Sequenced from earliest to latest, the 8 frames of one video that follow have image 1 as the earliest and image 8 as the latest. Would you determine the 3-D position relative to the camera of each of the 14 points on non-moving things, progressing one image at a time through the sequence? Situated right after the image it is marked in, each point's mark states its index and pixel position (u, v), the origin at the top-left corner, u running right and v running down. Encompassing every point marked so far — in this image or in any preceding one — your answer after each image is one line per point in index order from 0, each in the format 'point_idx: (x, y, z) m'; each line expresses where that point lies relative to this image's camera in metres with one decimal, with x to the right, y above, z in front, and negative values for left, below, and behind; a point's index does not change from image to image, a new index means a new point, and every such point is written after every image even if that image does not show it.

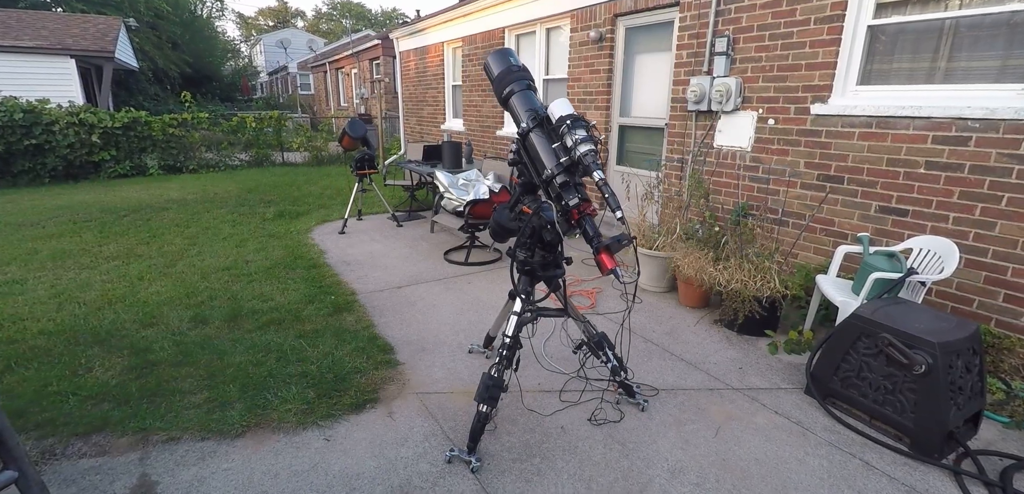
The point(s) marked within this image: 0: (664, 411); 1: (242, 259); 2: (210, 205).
0: (+0.7, -0.7, +2.4) m
1: (-2.2, -0.1, +4.7) m
2: (-3.7, +0.5, +6.9) m
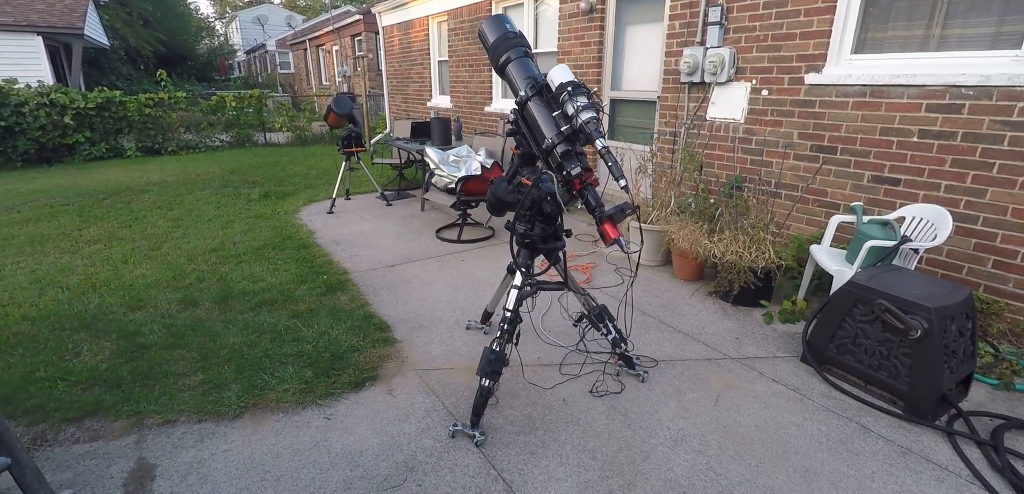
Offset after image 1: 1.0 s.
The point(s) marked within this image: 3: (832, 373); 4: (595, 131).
0: (+0.7, -0.6, +2.4) m
1: (-2.3, +0.1, +4.6) m
2: (-3.9, +0.7, +6.7) m
3: (+1.4, -0.6, +2.5) m
4: (+0.3, +0.4, +1.8) m
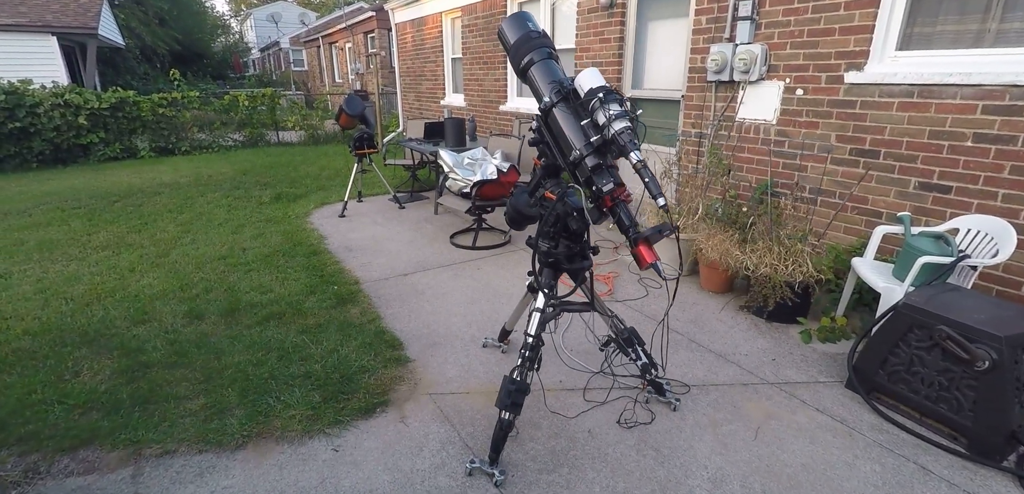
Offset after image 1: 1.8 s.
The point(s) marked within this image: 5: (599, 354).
0: (+0.8, -0.7, +2.3) m
1: (-2.2, 0.0, +4.4) m
2: (-3.7, +0.7, +6.7) m
3: (+1.5, -0.6, +2.3) m
4: (+0.4, +0.3, +1.7) m
5: (+0.4, -0.5, +2.6) m
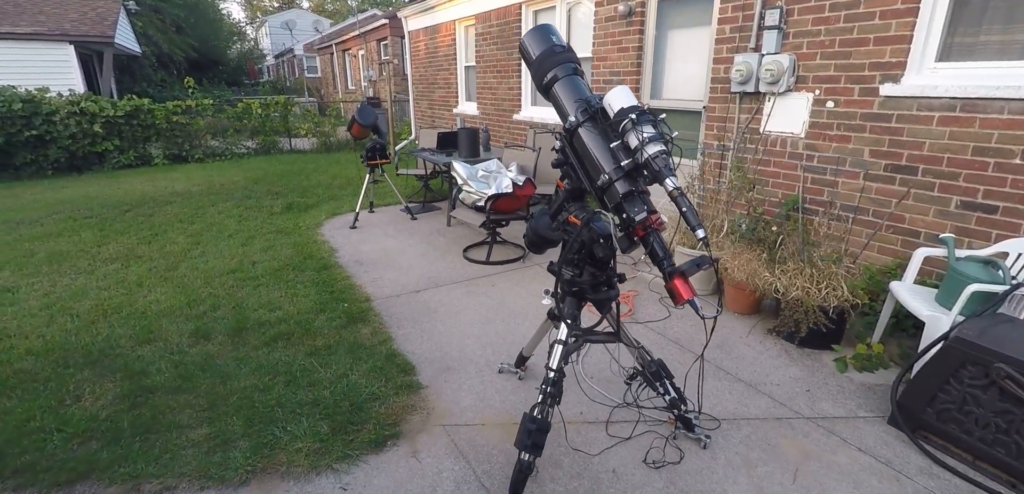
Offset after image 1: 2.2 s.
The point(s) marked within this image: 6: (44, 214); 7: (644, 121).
0: (+0.8, -0.8, +2.1) m
1: (-2.1, -0.1, +4.4) m
2: (-3.5, +0.6, +6.6) m
3: (+1.6, -0.7, +2.1) m
4: (+0.4, +0.2, +1.5) m
5: (+0.5, -0.6, +2.5) m
6: (-5.0, +0.4, +6.0) m
7: (+0.4, +0.3, +1.6) m
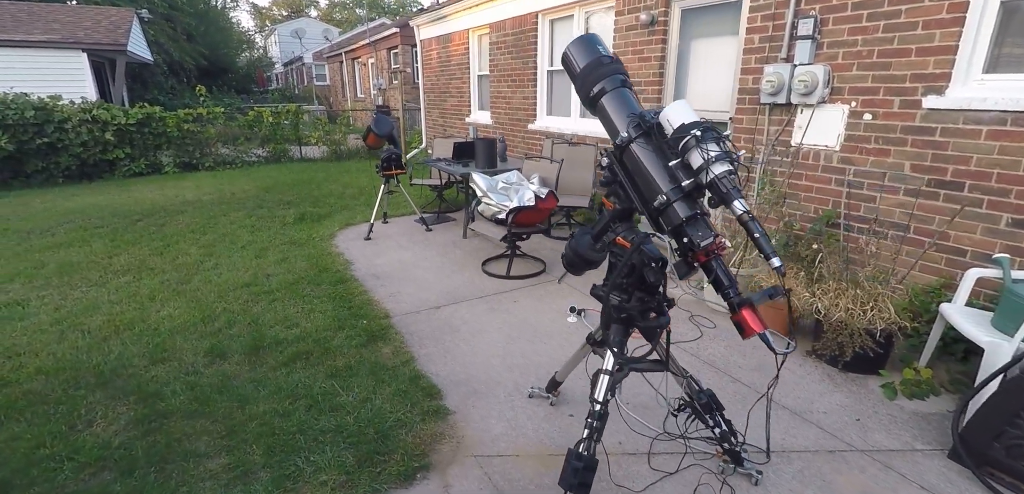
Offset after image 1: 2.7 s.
0: (+1.0, -0.8, +2.0) m
1: (-1.9, -0.2, +4.3) m
2: (-3.3, +0.5, +6.5) m
3: (+1.7, -0.8, +2.0) m
4: (+0.6, +0.1, +1.4) m
5: (+0.6, -0.7, +2.4) m
6: (-4.8, +0.3, +5.9) m
7: (+0.5, +0.3, +1.4) m
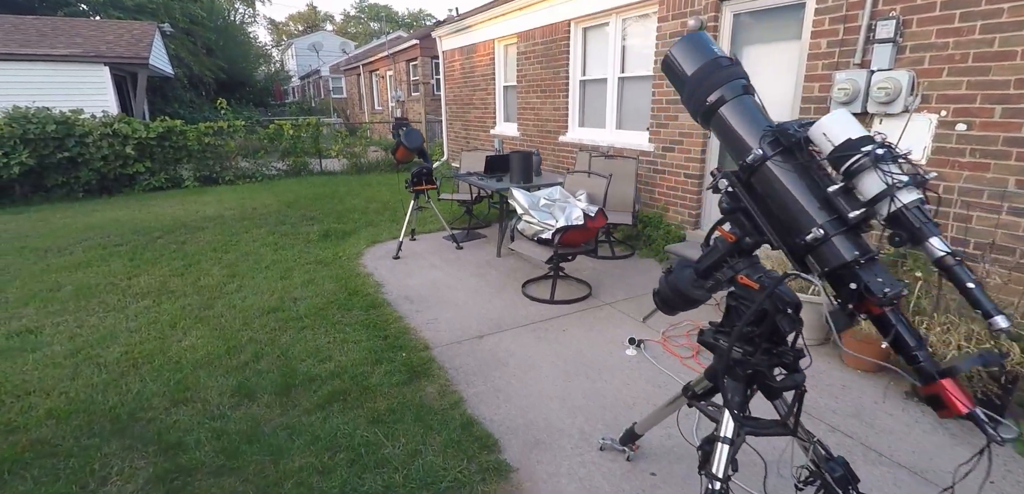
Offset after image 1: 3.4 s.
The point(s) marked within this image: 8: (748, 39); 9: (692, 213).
0: (+1.2, -1.0, +1.6) m
1: (-1.6, -0.4, +4.0) m
2: (-3.0, +0.3, +6.3) m
3: (+2.0, -0.9, +1.6) m
4: (+0.8, 0.0, +1.1) m
5: (+0.9, -0.8, +2.0) m
6: (-4.5, +0.1, +5.7) m
7: (+0.7, +0.2, +1.1) m
8: (+1.9, +1.6, +4.4) m
9: (+1.6, +0.3, +5.1) m
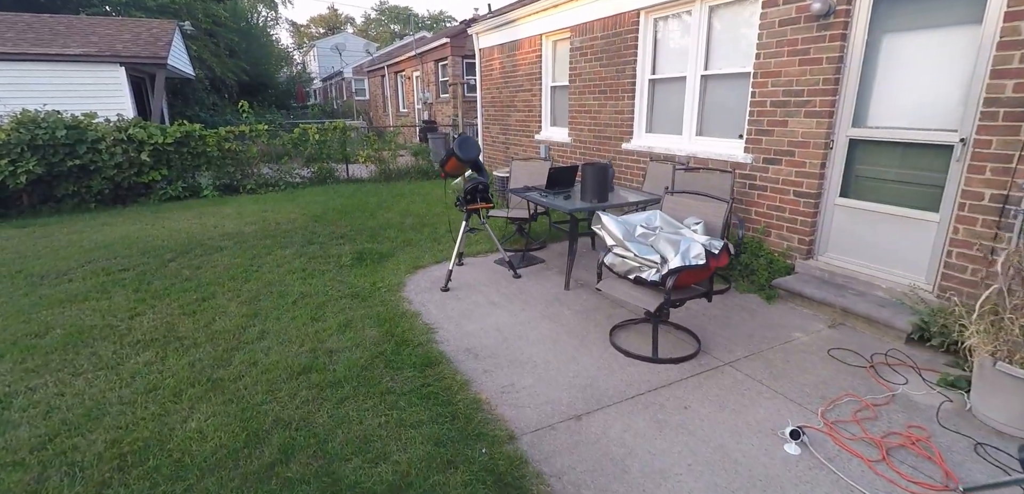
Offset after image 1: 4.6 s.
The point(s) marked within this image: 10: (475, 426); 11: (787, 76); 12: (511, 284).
0: (+1.7, -1.2, +0.7) m
1: (-1.1, -0.6, +3.2) m
2: (-2.4, 0.0, +5.5) m
3: (+2.4, -1.2, +0.7) m
4: (+1.2, -0.2, +0.2) m
5: (+1.3, -1.0, +1.2) m
6: (-3.9, -0.1, +5.0) m
7: (+1.2, -0.1, +0.3) m
8: (+2.4, +1.4, +3.5) m
9: (+2.2, +0.1, +4.2) m
10: (-0.2, -0.8, +2.4) m
11: (+2.0, +1.2, +4.0) m
12: (0.0, -0.3, +4.4) m
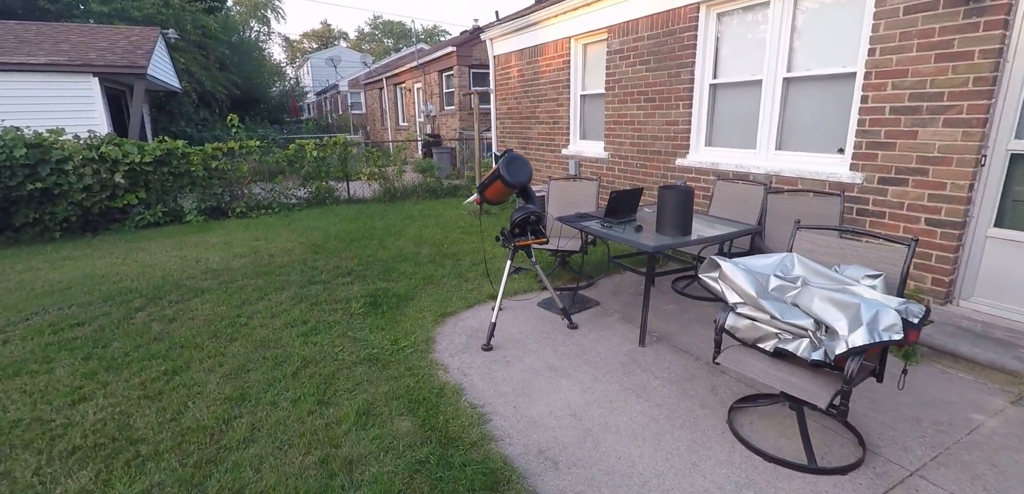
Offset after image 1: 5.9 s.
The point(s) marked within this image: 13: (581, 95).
0: (+2.1, -1.4, -0.2) m
1: (-0.7, -0.8, +2.3) m
2: (-2.0, -0.3, +4.6) m
3: (+2.8, -1.3, -0.2) m
4: (+1.6, -0.4, -0.7) m
5: (+1.8, -1.2, +0.3) m
6: (-3.6, -0.5, +4.1) m
7: (+1.6, -0.2, -0.6) m
8: (+2.7, +1.2, +2.6) m
9: (+2.5, -0.2, +3.3) m
10: (+0.2, -1.0, +1.5) m
11: (+2.3, +1.0, +3.2) m
12: (+0.4, -0.6, +3.5) m
13: (+0.8, +1.8, +6.7) m
